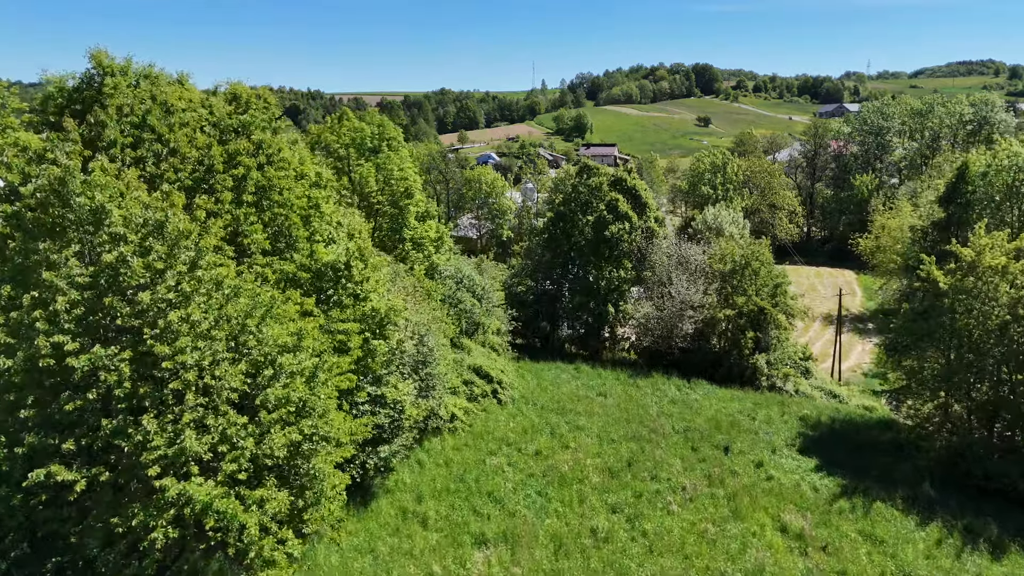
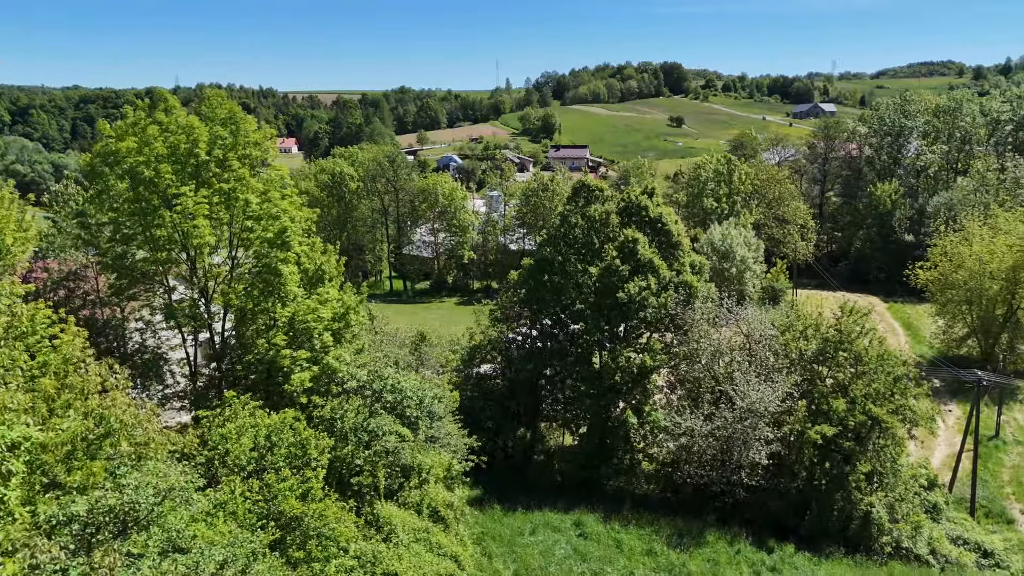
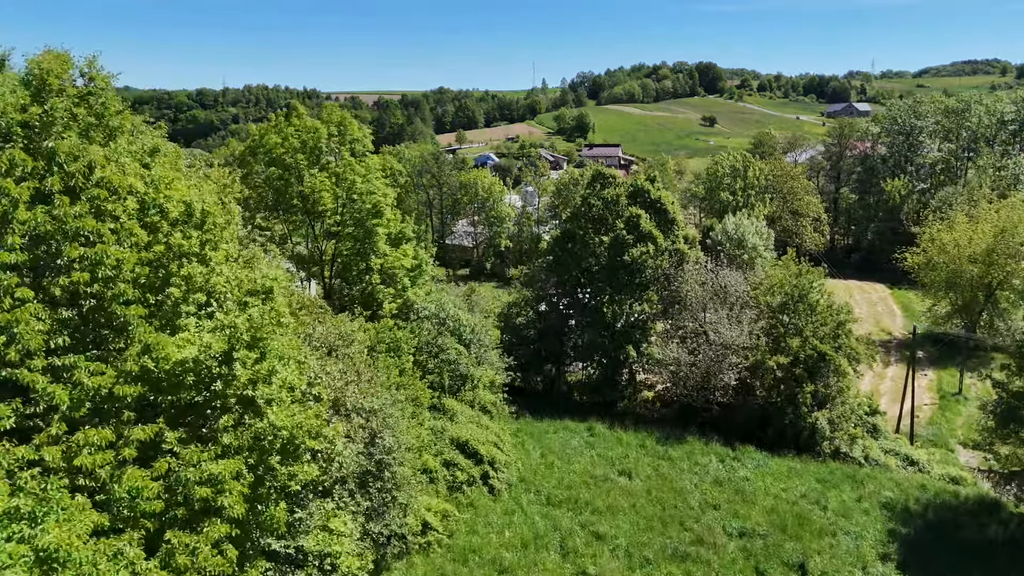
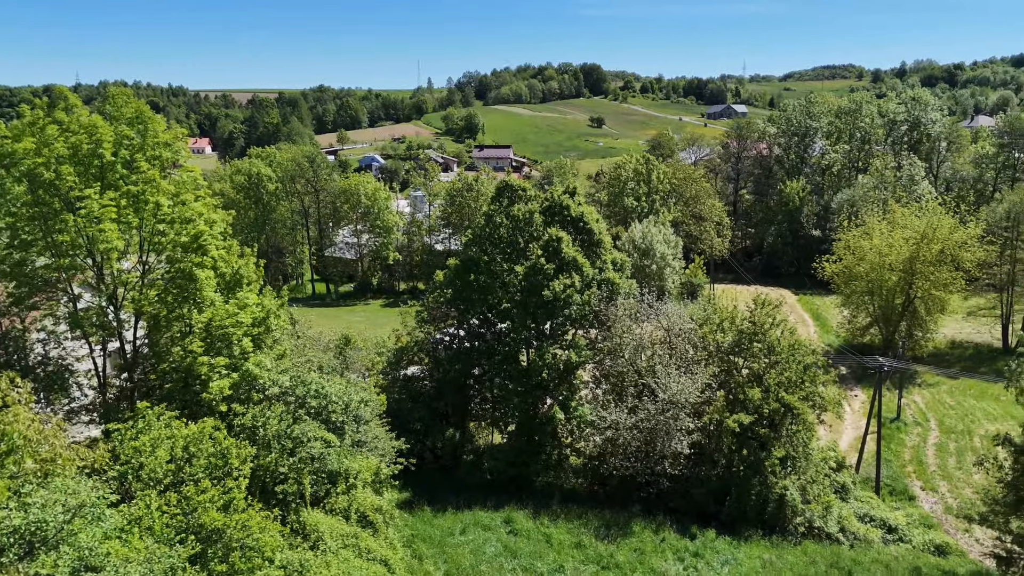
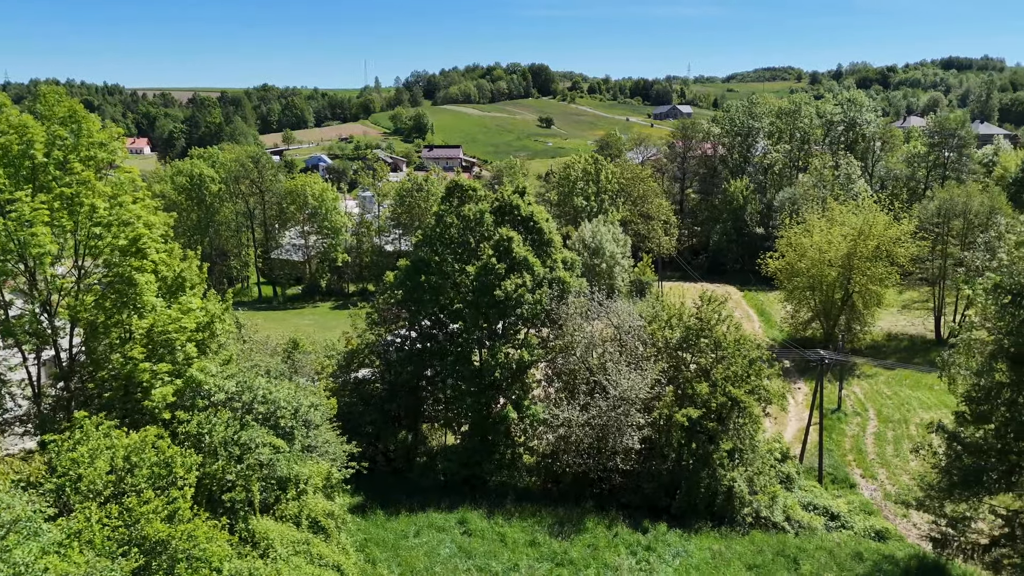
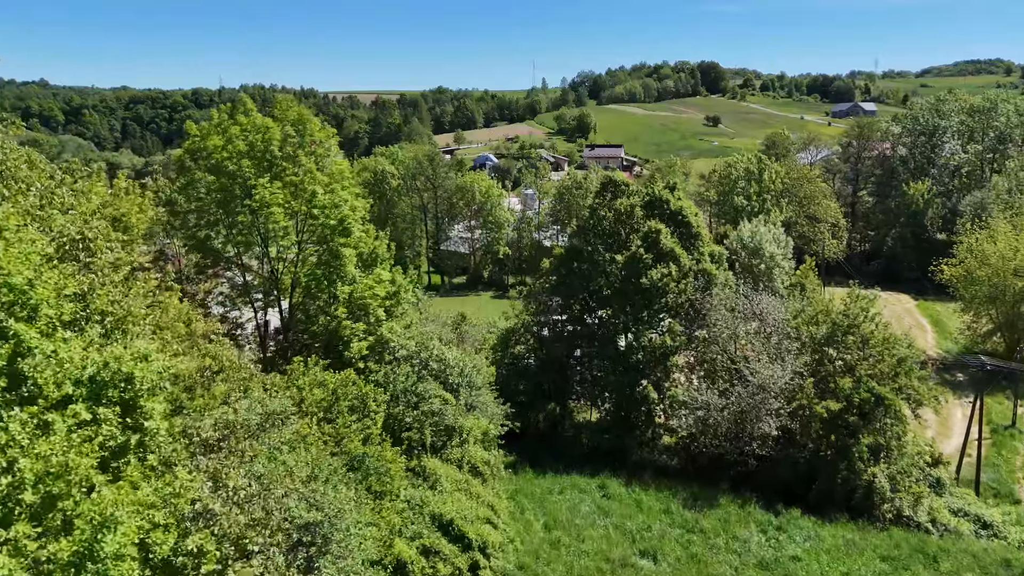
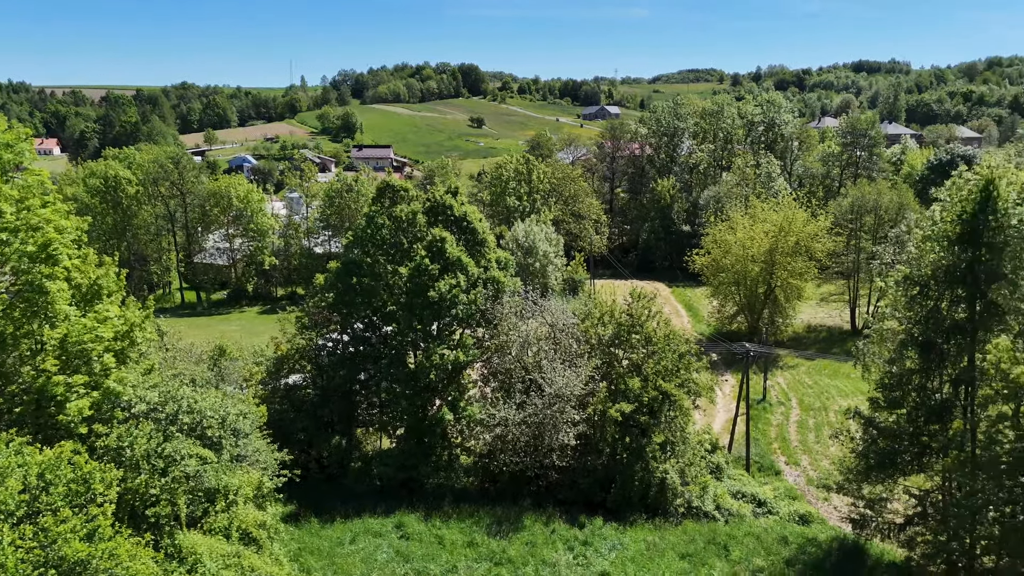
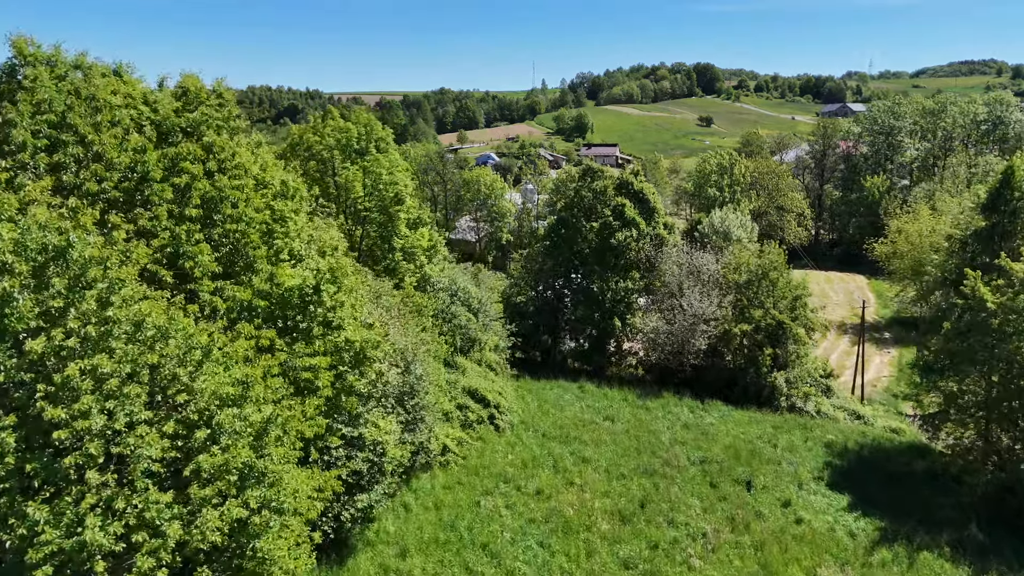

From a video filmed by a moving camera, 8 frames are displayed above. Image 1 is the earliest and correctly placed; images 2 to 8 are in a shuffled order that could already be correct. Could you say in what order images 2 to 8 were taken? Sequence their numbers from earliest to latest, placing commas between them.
8, 3, 6, 2, 4, 5, 7
